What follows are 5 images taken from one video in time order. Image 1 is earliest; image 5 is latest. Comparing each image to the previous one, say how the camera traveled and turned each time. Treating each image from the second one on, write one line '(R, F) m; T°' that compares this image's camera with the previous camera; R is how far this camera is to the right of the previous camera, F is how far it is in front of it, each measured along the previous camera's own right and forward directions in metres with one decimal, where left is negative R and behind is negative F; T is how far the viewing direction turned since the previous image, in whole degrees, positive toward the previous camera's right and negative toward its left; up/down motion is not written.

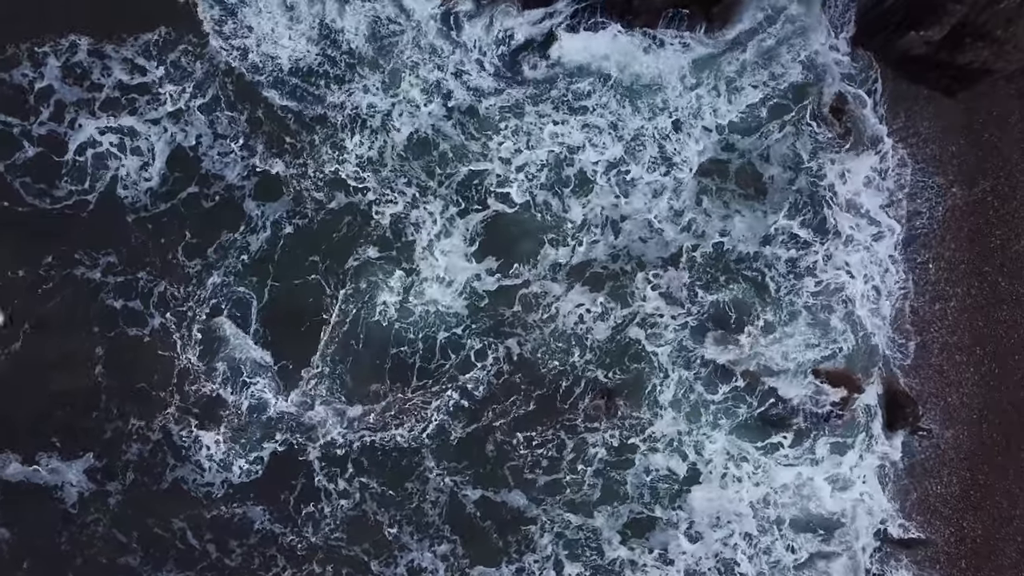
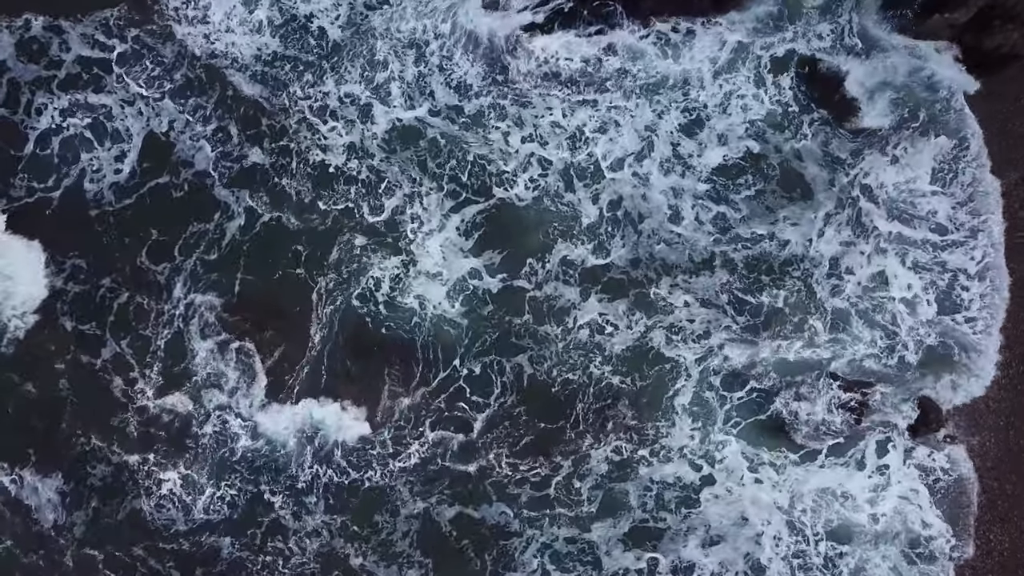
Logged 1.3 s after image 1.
(-0.1, +1.8) m; 0°
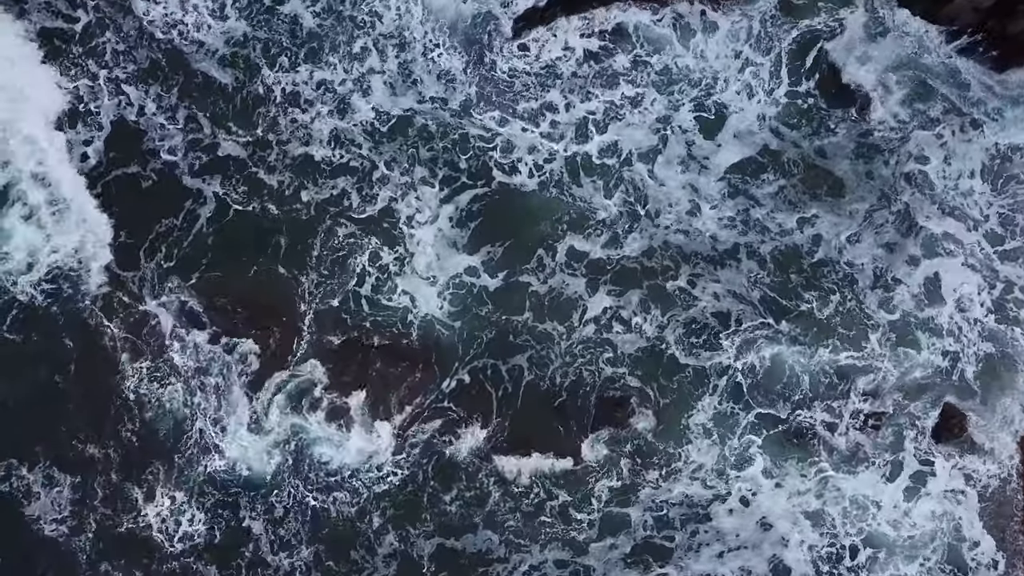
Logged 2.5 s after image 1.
(-0.5, +1.7) m; +1°
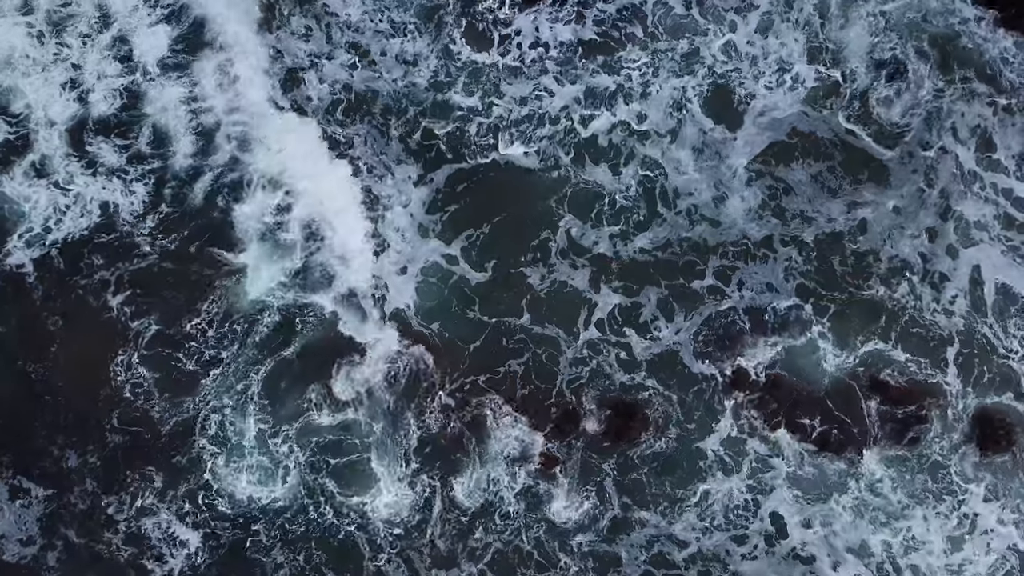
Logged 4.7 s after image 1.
(-1.6, +2.1) m; +3°
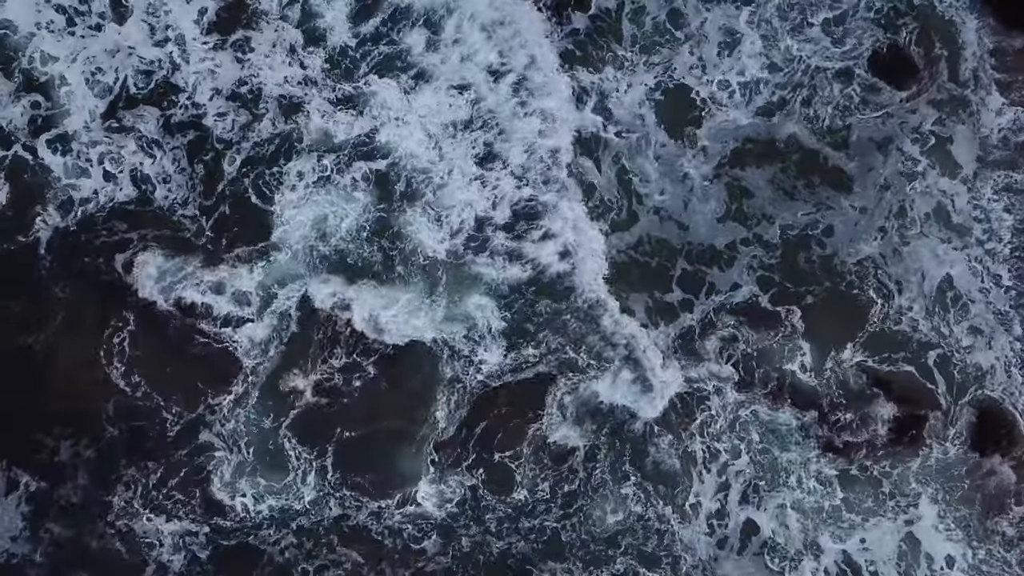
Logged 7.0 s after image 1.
(+0.9, -1.0) m; 0°
